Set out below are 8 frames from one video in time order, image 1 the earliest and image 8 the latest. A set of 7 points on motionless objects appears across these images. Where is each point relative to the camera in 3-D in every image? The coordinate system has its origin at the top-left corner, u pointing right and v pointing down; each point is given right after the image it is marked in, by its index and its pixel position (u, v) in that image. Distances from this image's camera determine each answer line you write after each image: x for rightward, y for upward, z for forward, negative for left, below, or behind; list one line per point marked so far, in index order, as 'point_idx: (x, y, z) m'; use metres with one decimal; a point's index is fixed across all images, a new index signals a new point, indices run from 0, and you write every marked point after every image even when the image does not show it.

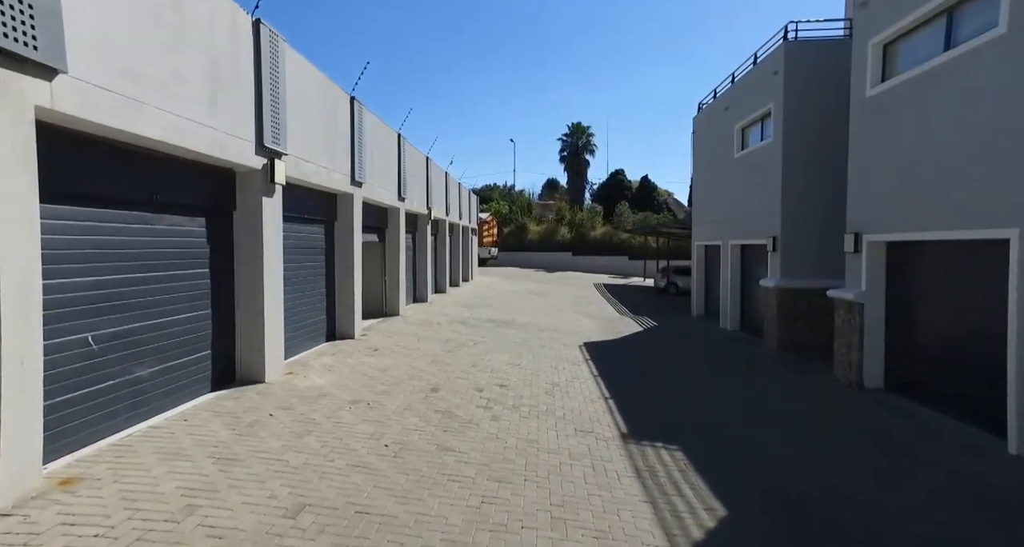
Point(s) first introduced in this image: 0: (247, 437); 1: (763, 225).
0: (-2.3, -1.4, +5.1) m
1: (+5.7, +1.1, +13.7) m
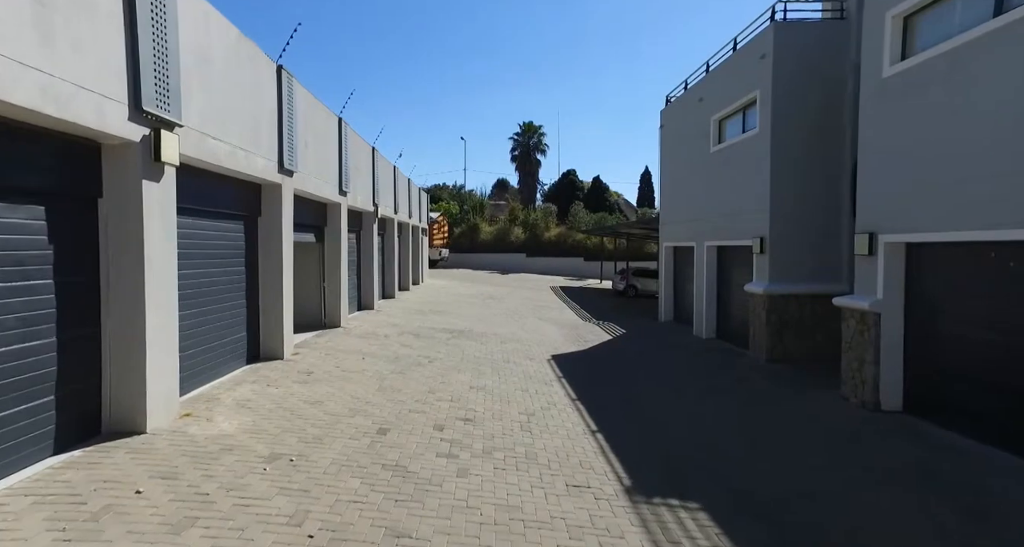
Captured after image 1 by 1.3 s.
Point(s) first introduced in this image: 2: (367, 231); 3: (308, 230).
0: (-2.4, -1.5, +3.3) m
1: (+4.9, +1.0, +12.5) m
2: (-4.3, +1.2, +17.5) m
3: (-4.0, +0.9, +11.7) m
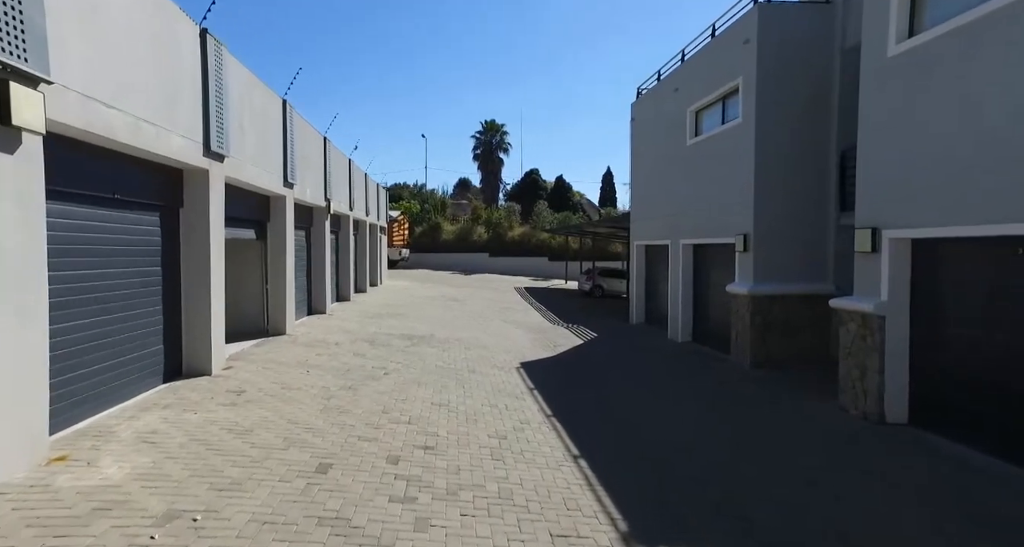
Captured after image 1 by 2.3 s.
0: (-2.5, -1.5, +2.1) m
1: (+4.2, +1.0, +11.8) m
2: (-5.3, +1.2, +16.2) m
3: (-4.6, +0.8, +10.4) m
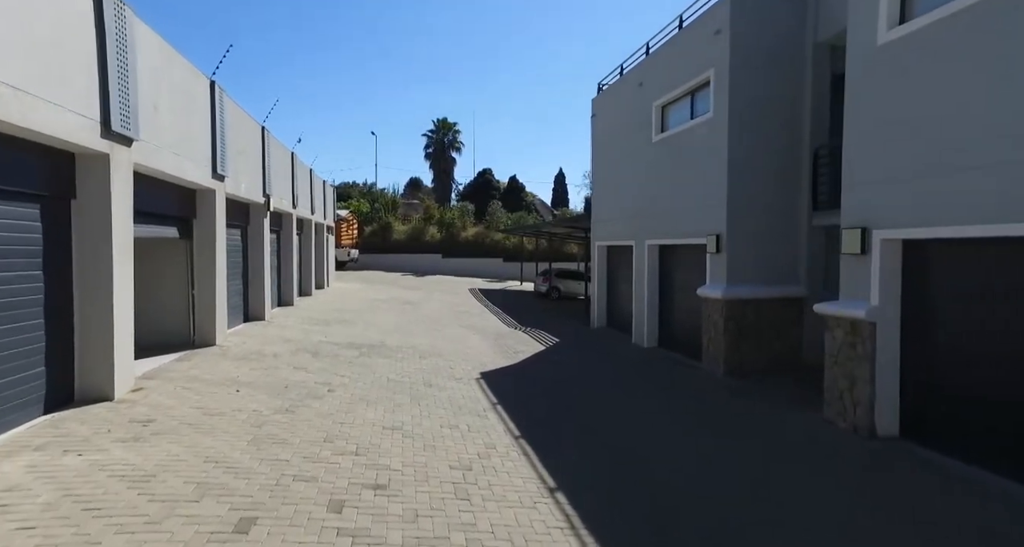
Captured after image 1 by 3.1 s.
0: (-2.4, -1.5, +1.0) m
1: (+3.5, +1.0, +11.2) m
2: (-6.3, +1.1, +14.8) m
3: (-5.2, +0.8, +9.1) m
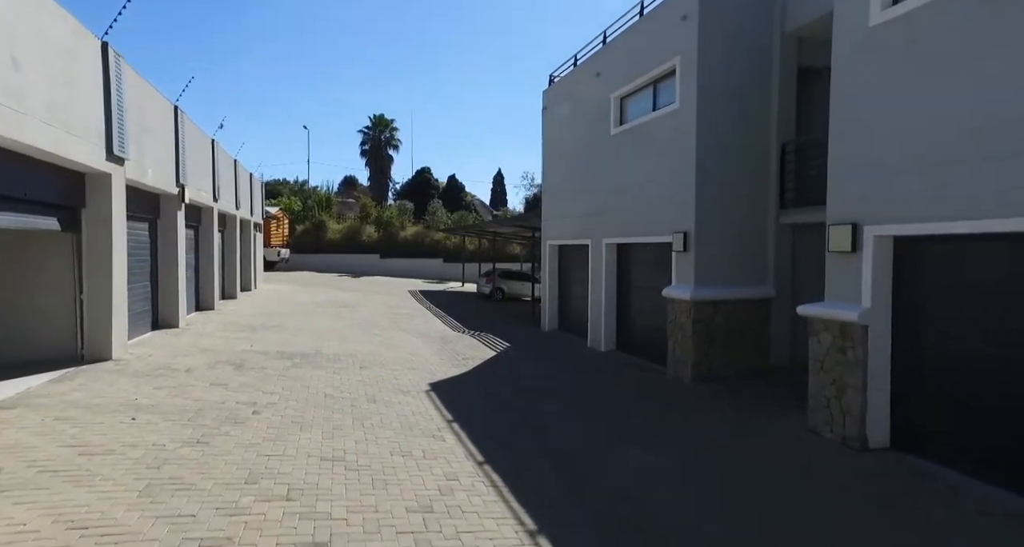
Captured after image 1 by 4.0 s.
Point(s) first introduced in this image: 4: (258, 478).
0: (-2.2, -1.5, -0.2) m
1: (+2.6, +1.0, +10.5) m
2: (-7.5, +1.1, +13.1) m
3: (-5.8, +0.8, +7.6) m
4: (-2.0, -1.6, +4.7) m
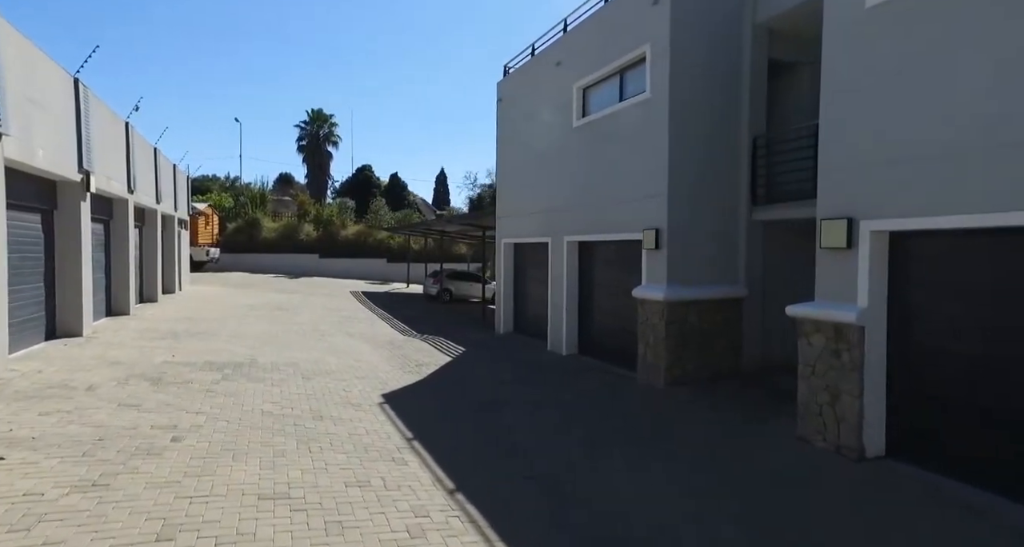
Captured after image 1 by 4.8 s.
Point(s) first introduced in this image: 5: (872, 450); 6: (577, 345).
0: (-1.7, -1.5, -1.2) m
1: (+2.0, +1.0, +10.0) m
2: (-8.4, +1.2, +11.6) m
3: (-6.1, +0.8, +6.2) m
4: (-2.0, -1.6, +3.7) m
5: (+3.8, -1.8, +6.3) m
6: (+1.3, -1.4, +11.9) m
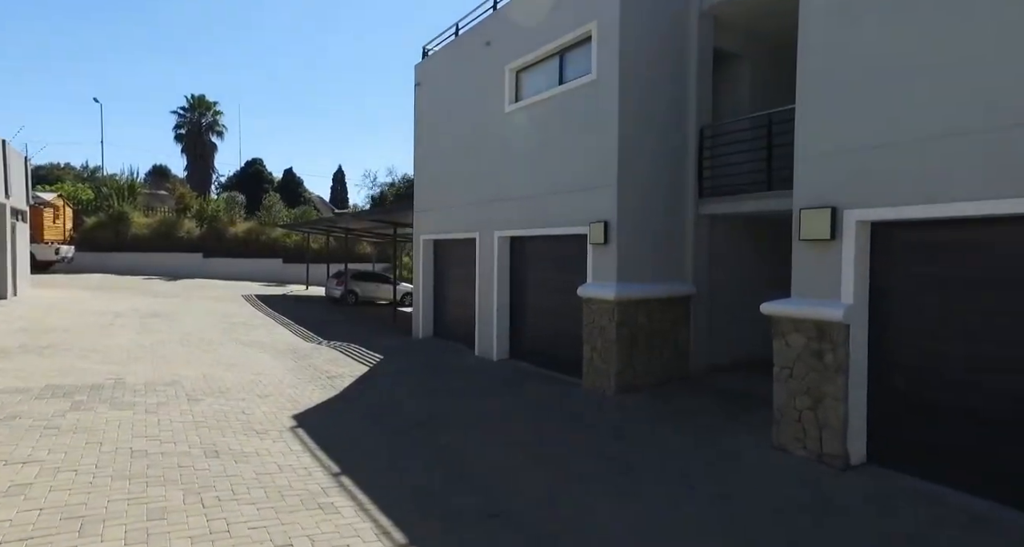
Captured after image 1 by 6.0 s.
0: (-0.9, -1.4, -2.5) m
1: (+0.9, +1.0, +9.1) m
2: (-9.5, +1.2, +9.0) m
3: (-6.4, +0.9, +4.1) m
4: (-2.0, -1.5, +2.2) m
5: (+3.3, -1.8, +5.8) m
6: (-0.1, -1.4, +10.9) m
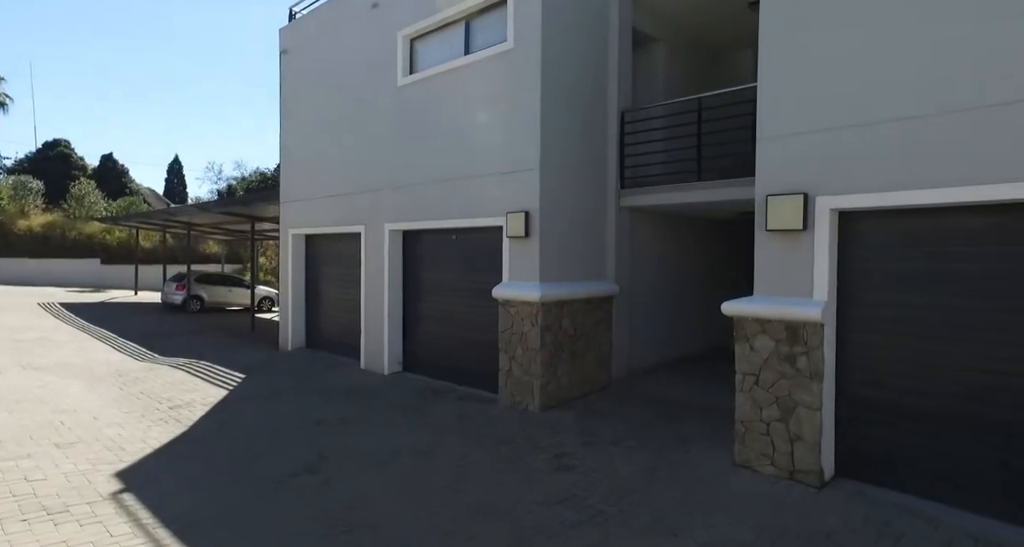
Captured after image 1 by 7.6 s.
0: (+0.5, -1.2, -3.8) m
1: (-0.4, +1.1, +7.9) m
2: (-10.5, +1.2, +5.3) m
3: (-6.4, +1.0, +1.2) m
4: (-1.6, -1.4, +0.5) m
5: (+2.7, -1.7, +5.1) m
6: (-1.8, -1.4, +9.4) m
